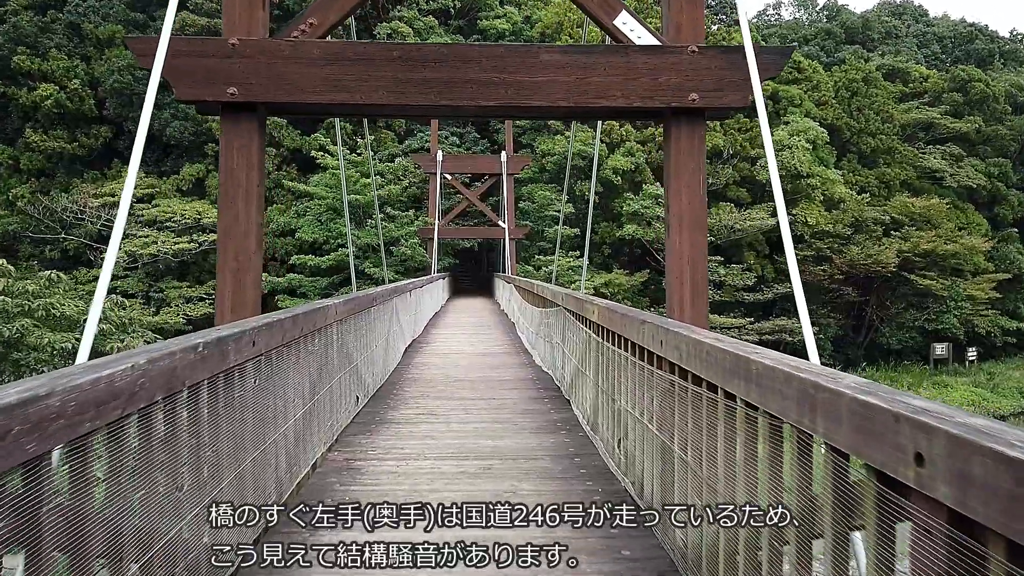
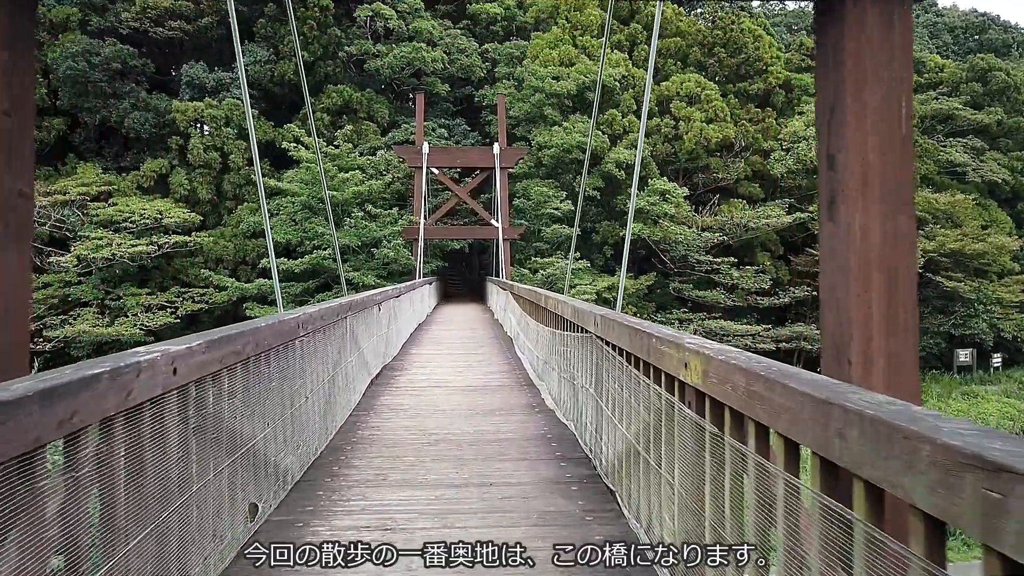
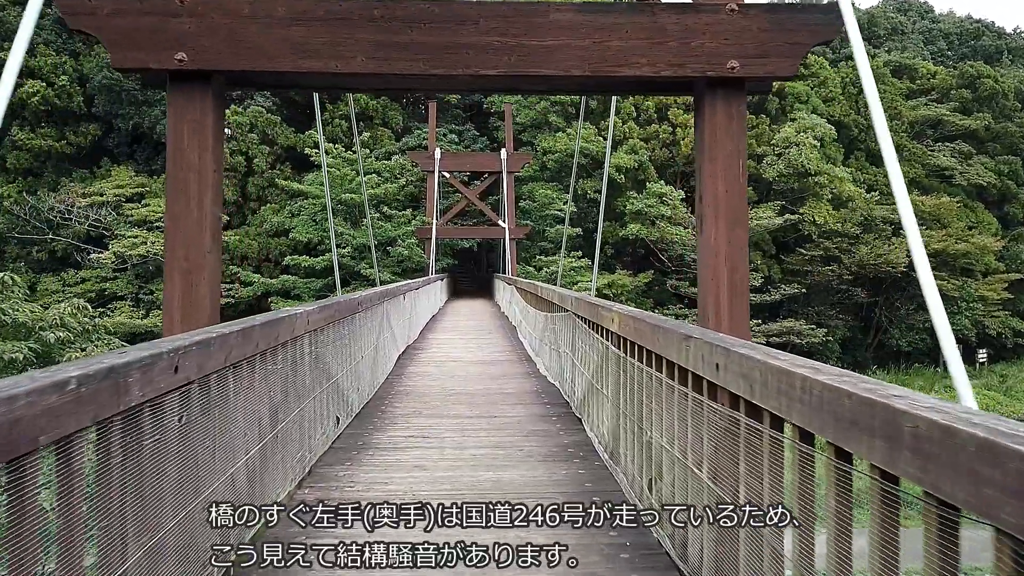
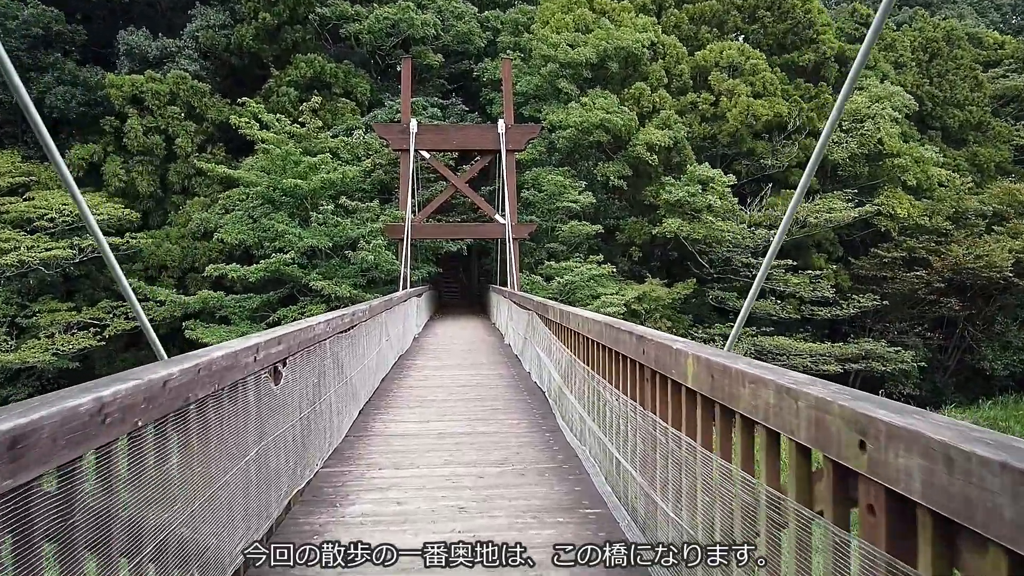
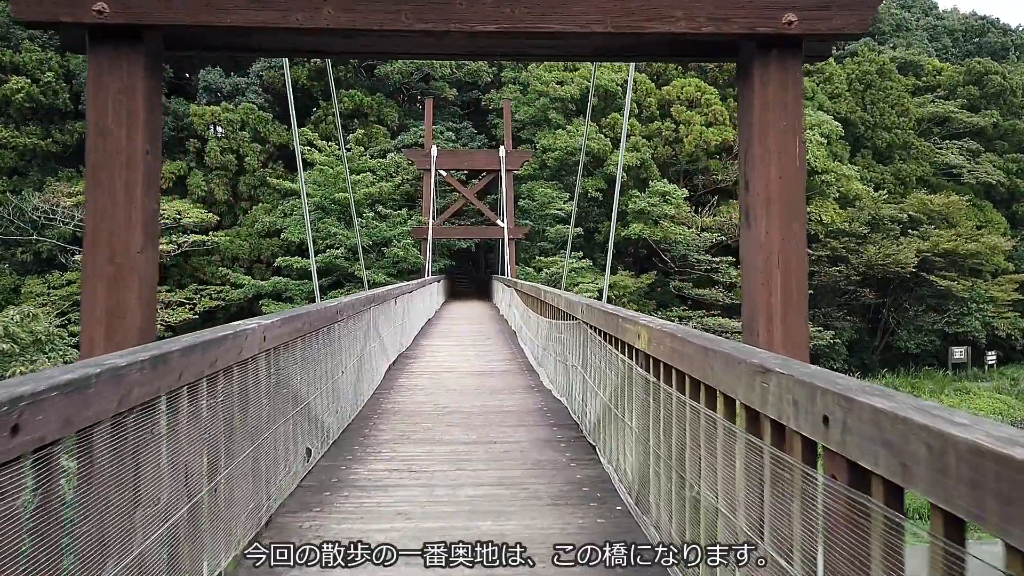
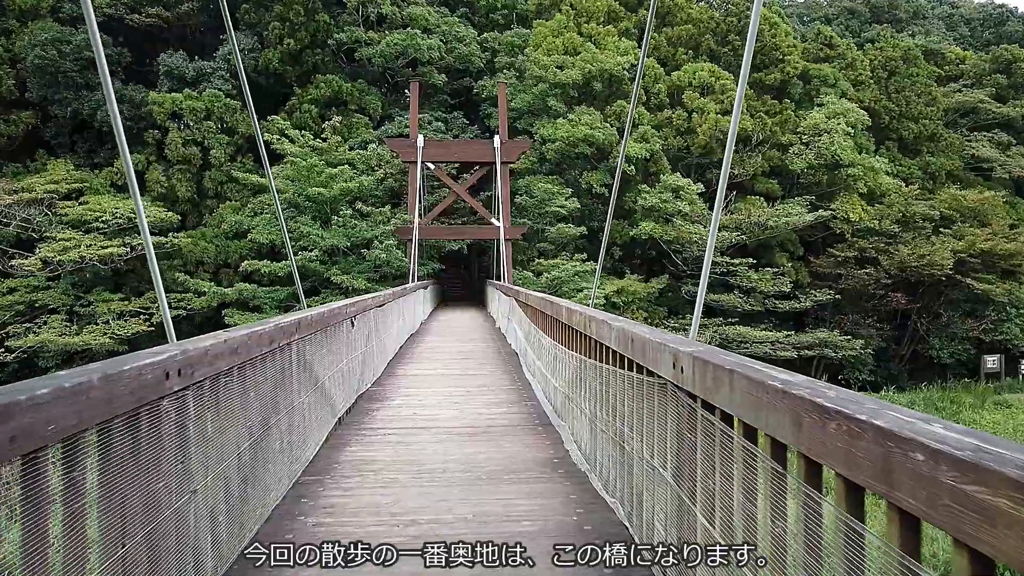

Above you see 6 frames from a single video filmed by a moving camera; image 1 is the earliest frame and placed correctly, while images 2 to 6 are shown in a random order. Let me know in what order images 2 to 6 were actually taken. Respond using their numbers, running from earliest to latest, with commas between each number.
3, 5, 2, 6, 4
